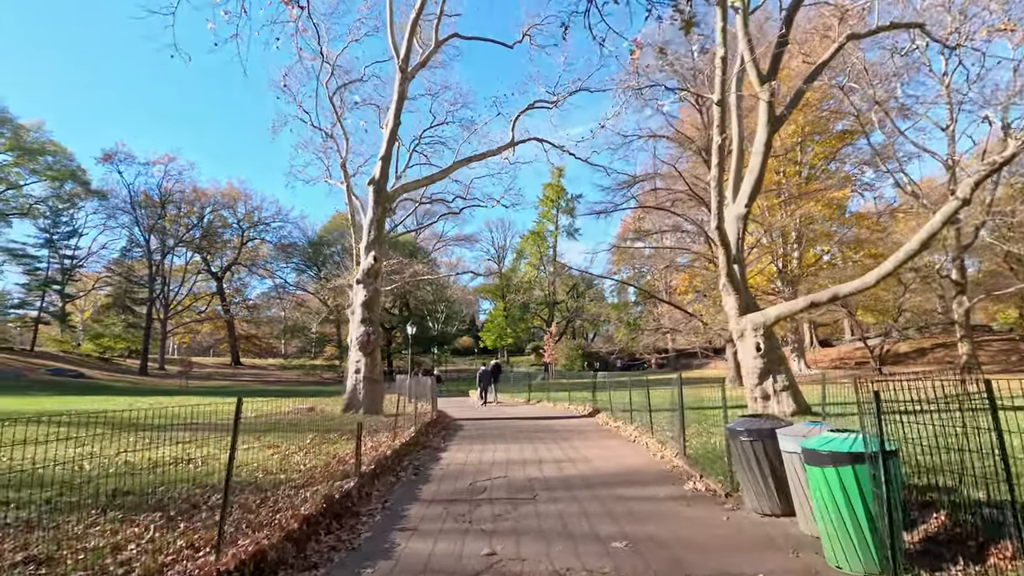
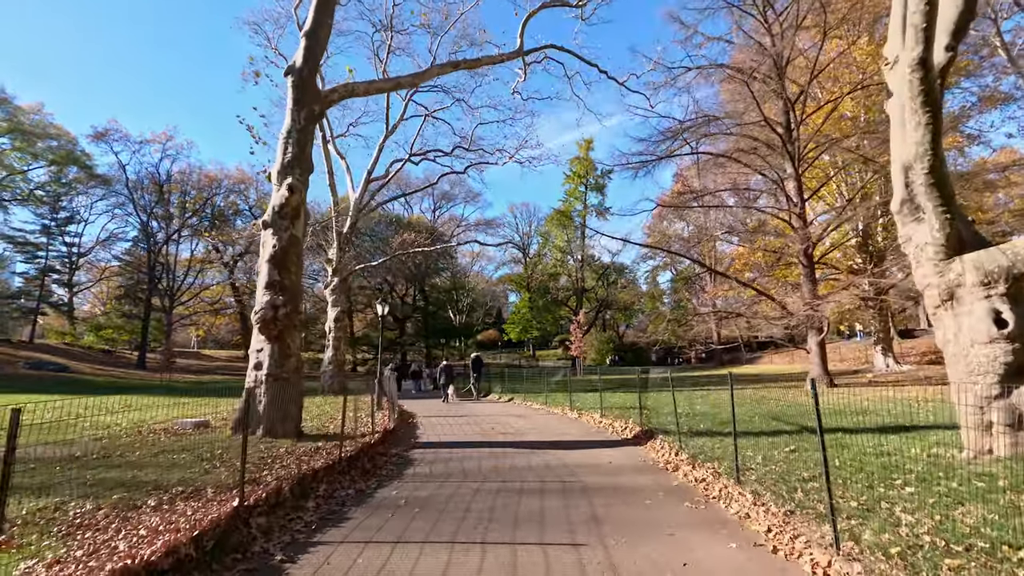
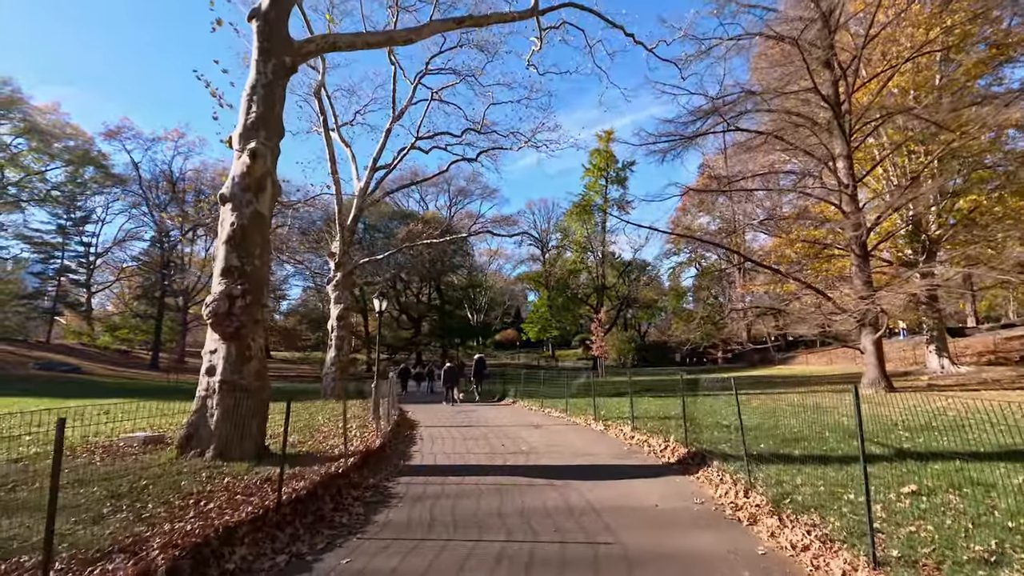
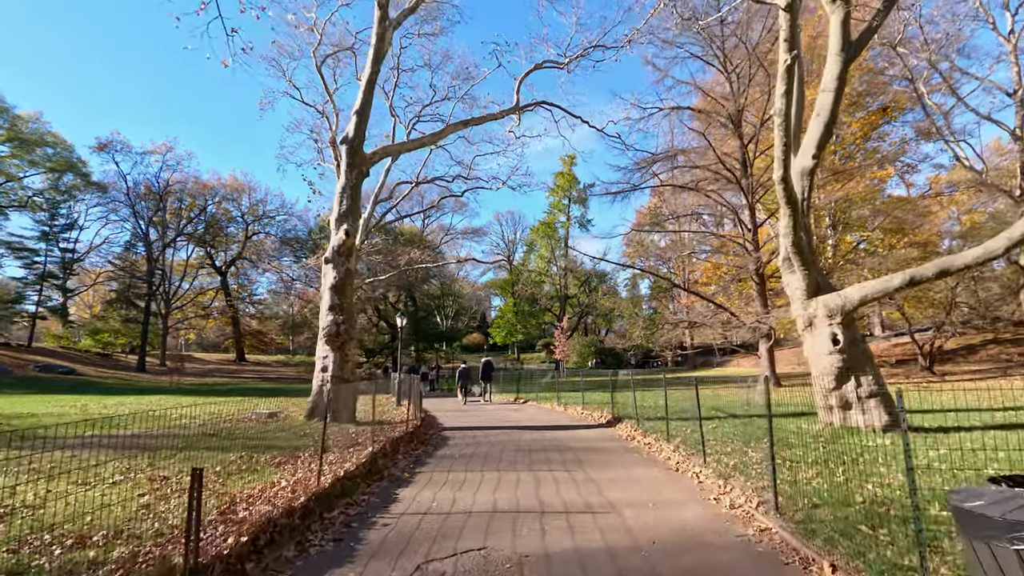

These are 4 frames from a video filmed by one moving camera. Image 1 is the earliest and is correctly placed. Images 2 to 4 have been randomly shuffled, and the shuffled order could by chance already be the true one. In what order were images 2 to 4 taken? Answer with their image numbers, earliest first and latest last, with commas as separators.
4, 2, 3
